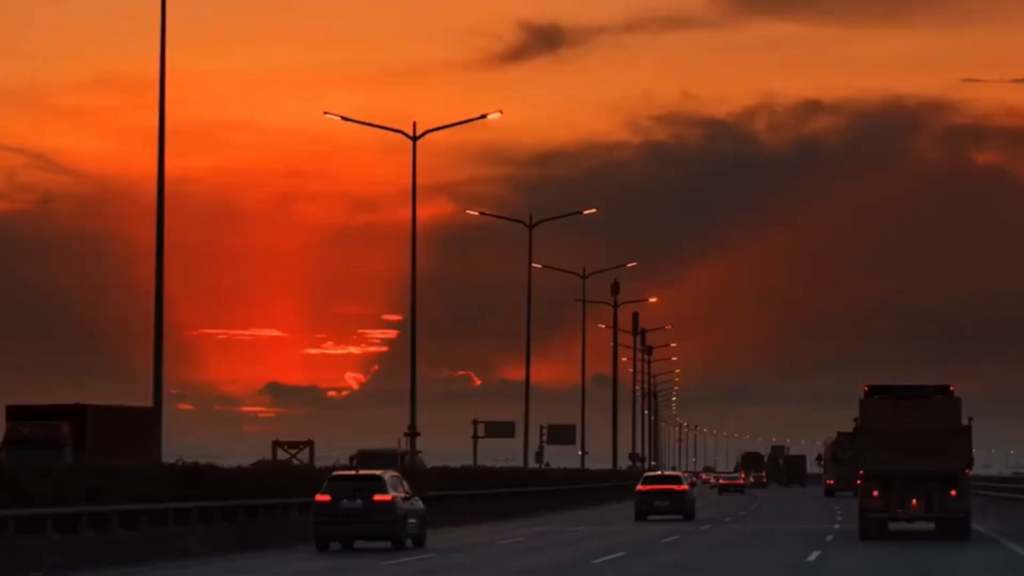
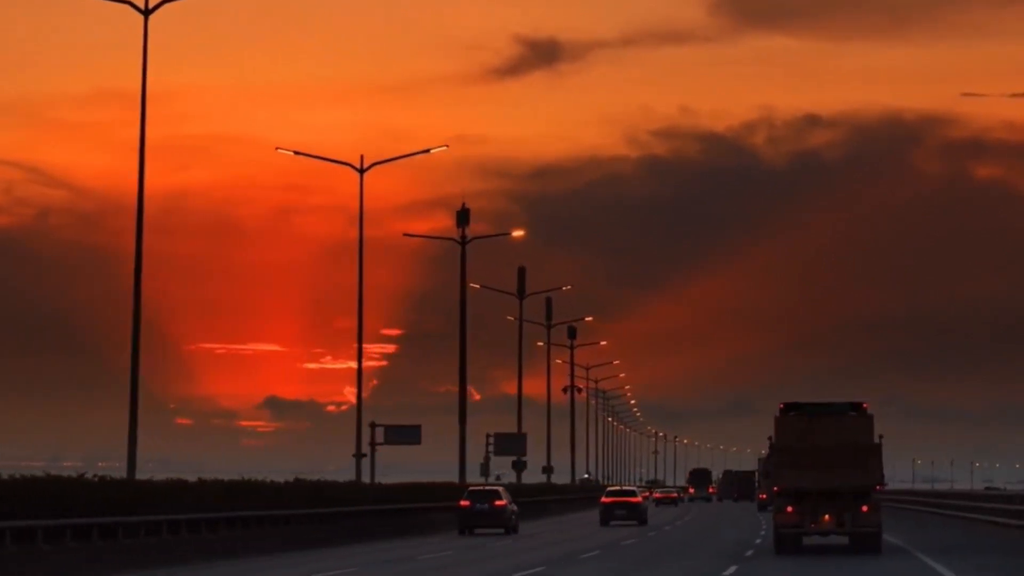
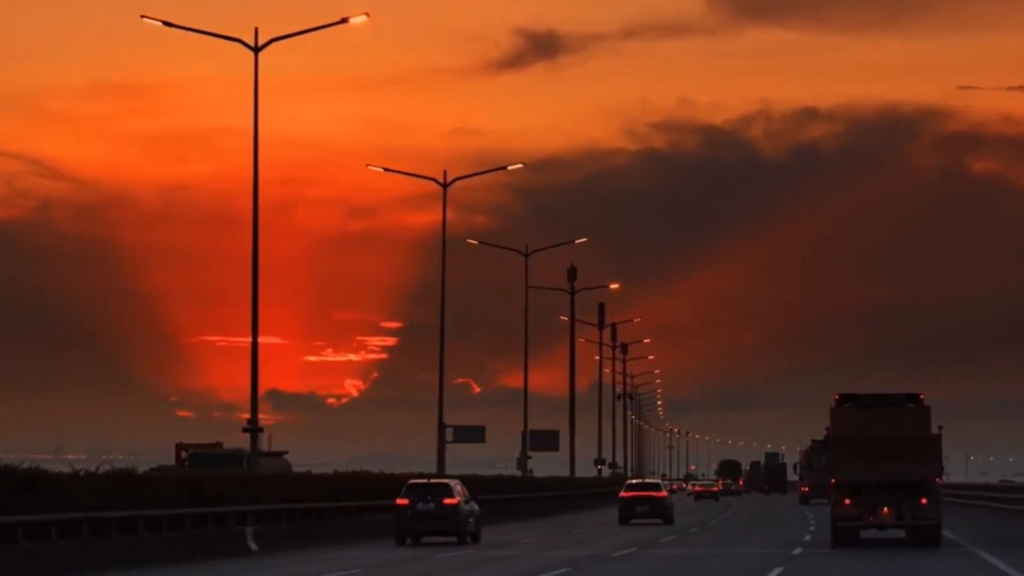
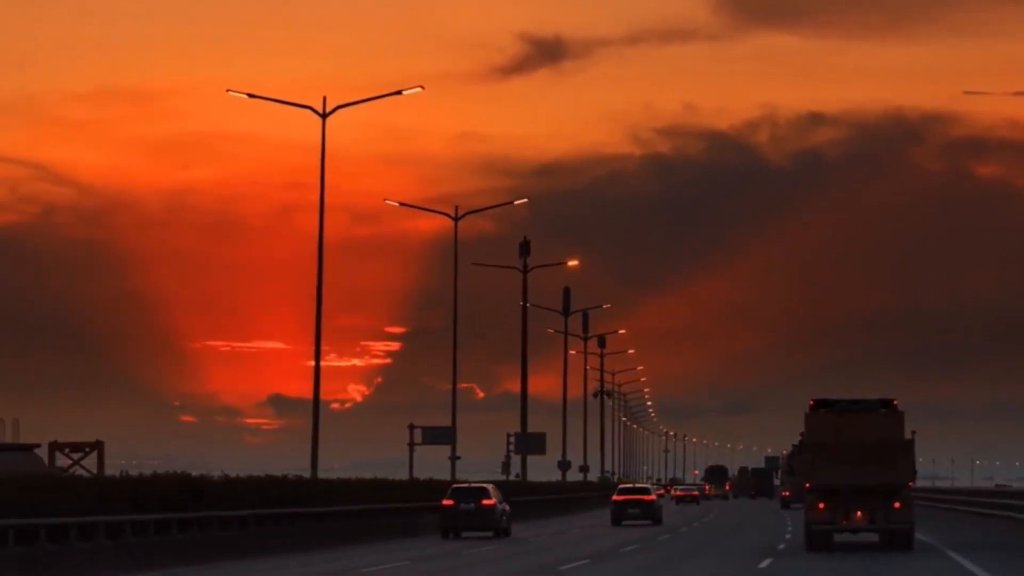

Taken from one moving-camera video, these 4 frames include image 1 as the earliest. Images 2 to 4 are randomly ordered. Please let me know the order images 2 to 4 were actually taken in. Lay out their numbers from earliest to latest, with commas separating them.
3, 4, 2
